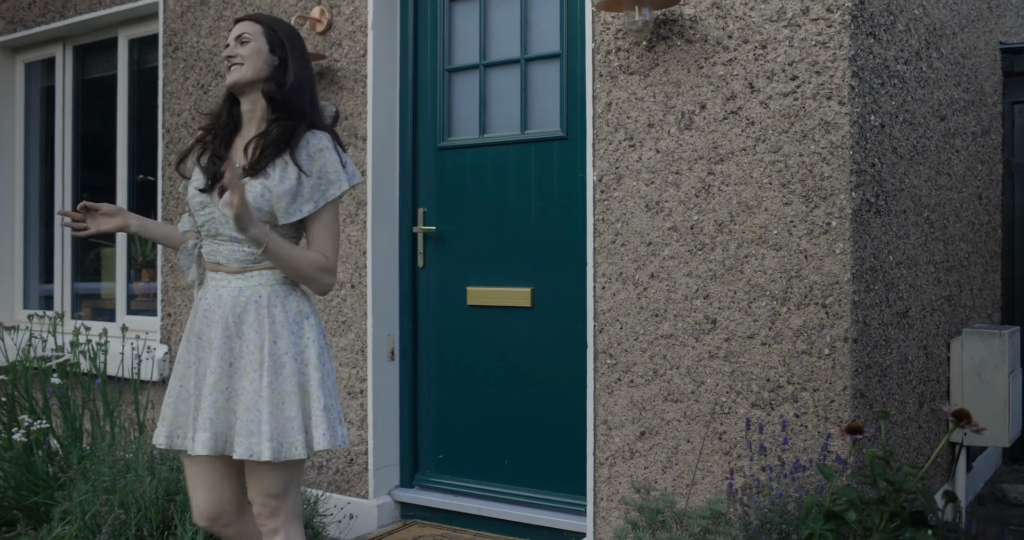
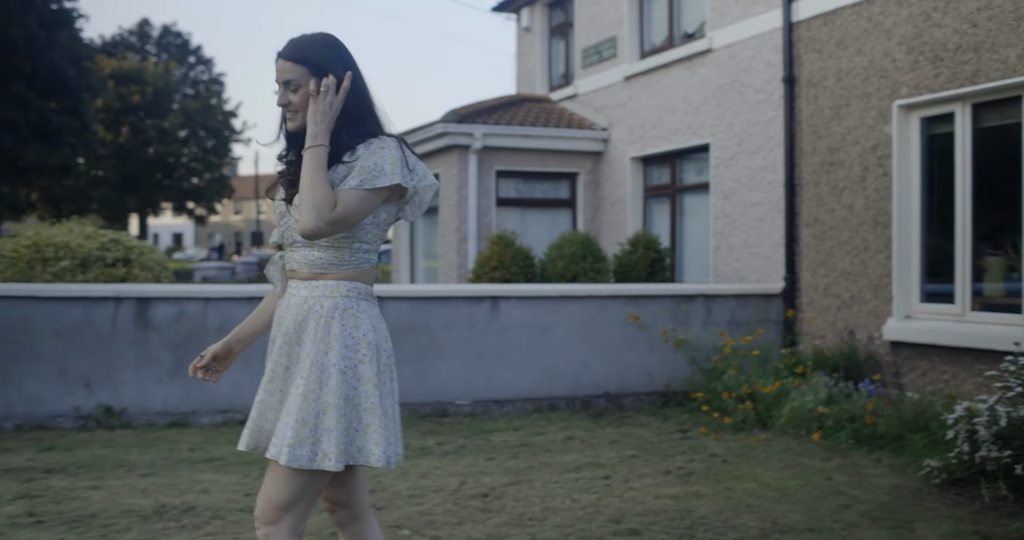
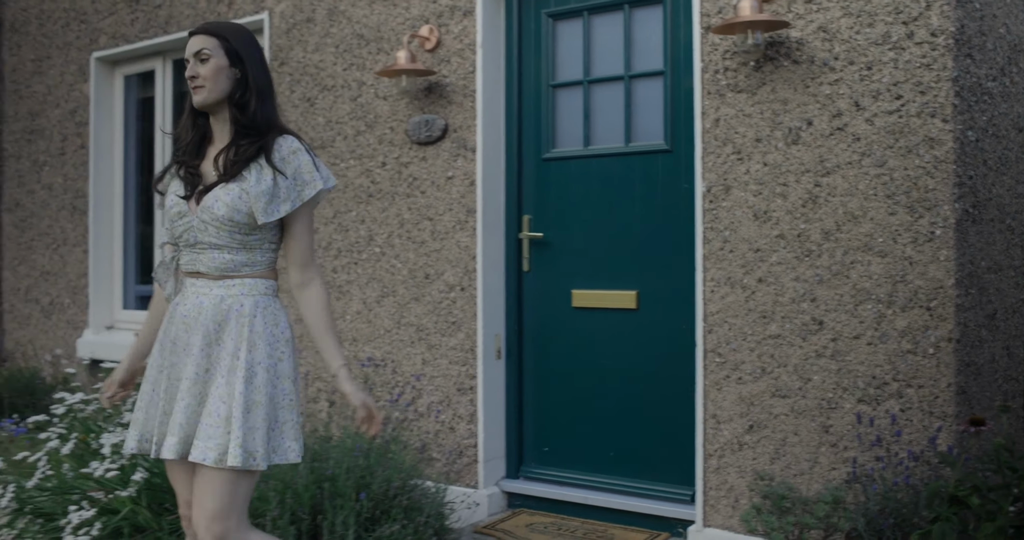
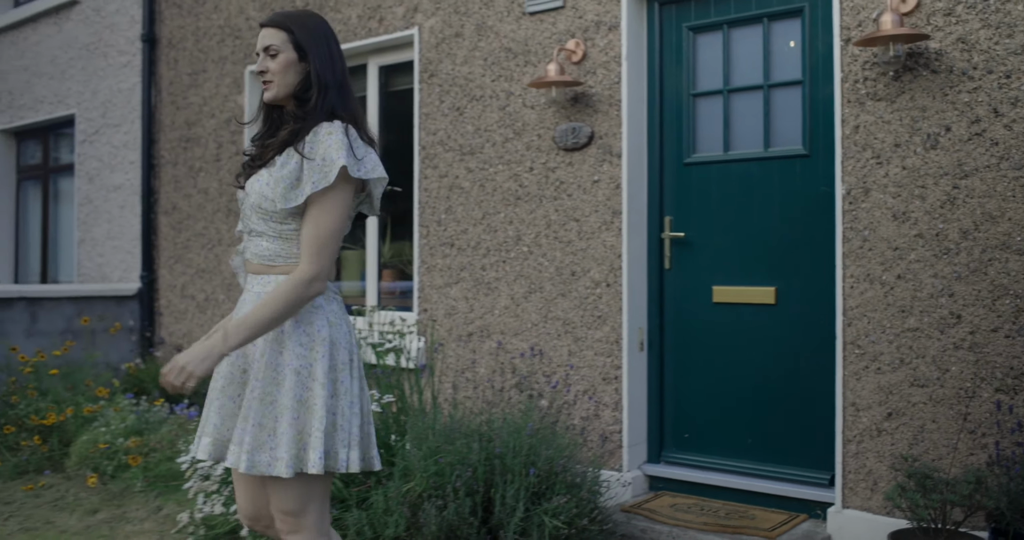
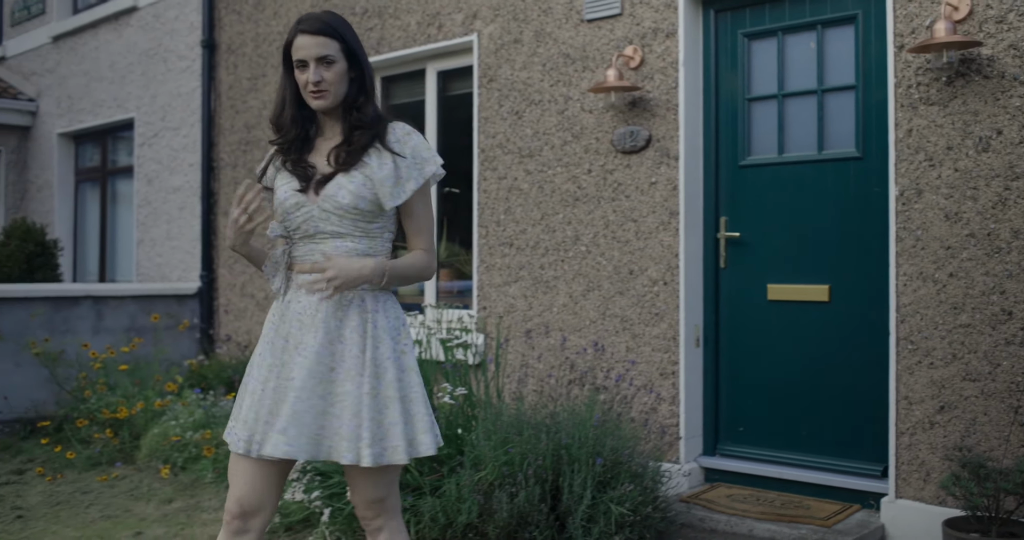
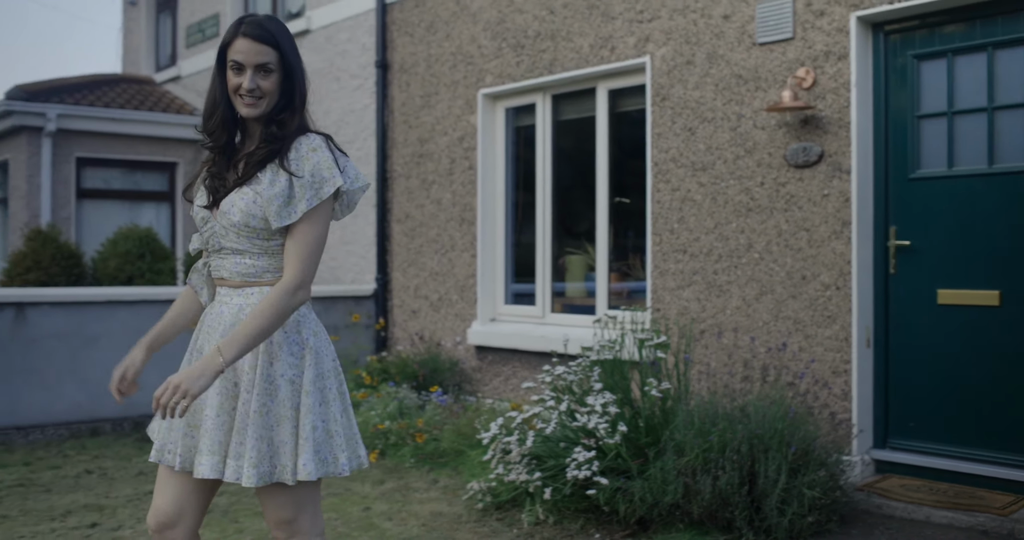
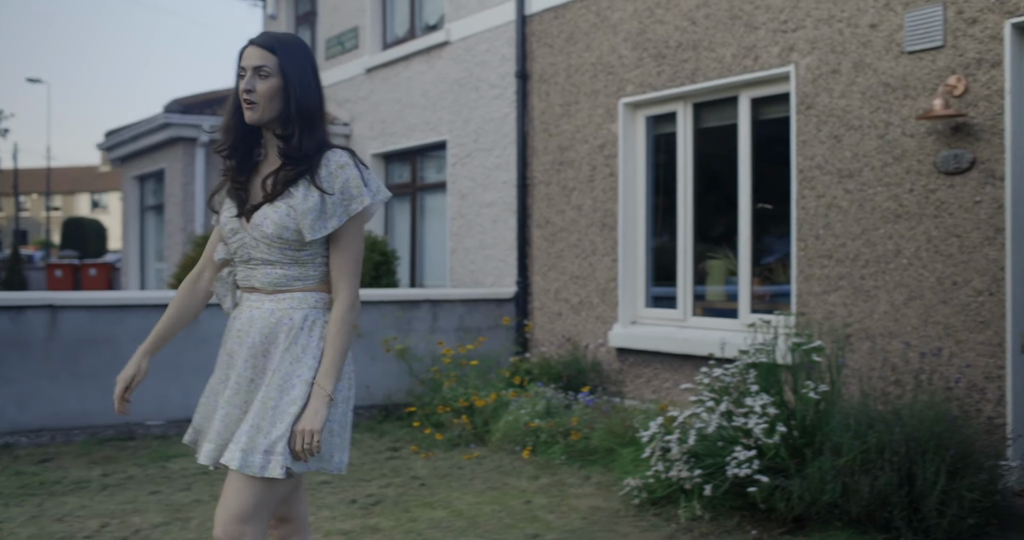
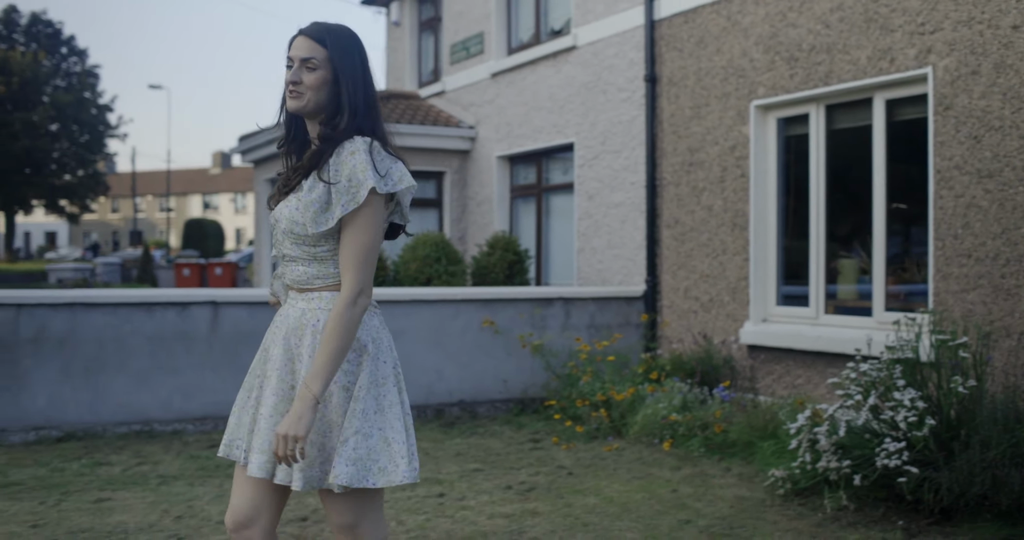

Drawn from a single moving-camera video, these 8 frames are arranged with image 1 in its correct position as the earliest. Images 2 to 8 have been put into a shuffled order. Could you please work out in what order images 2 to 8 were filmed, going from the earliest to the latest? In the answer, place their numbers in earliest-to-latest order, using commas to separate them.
3, 4, 5, 6, 7, 8, 2
